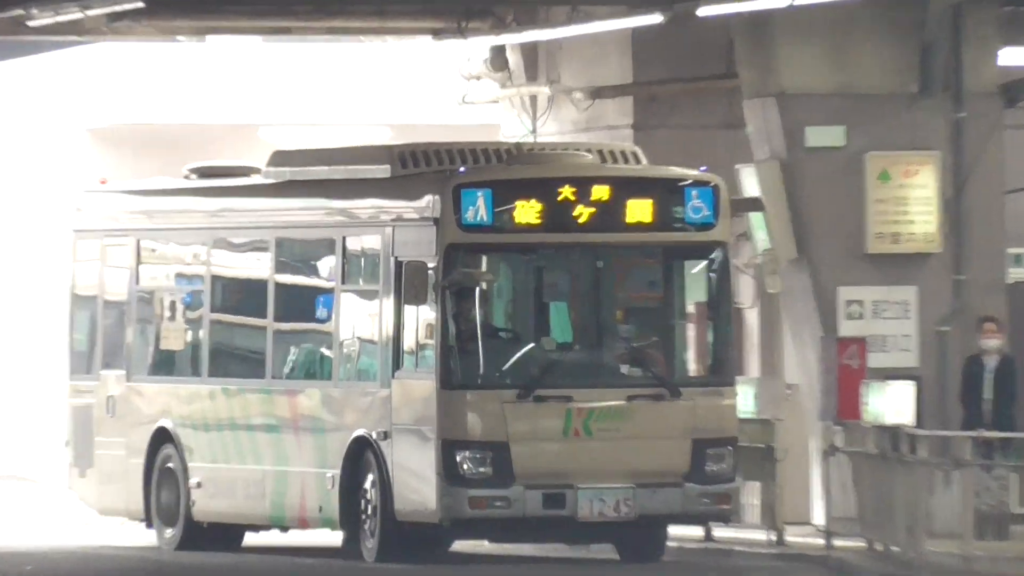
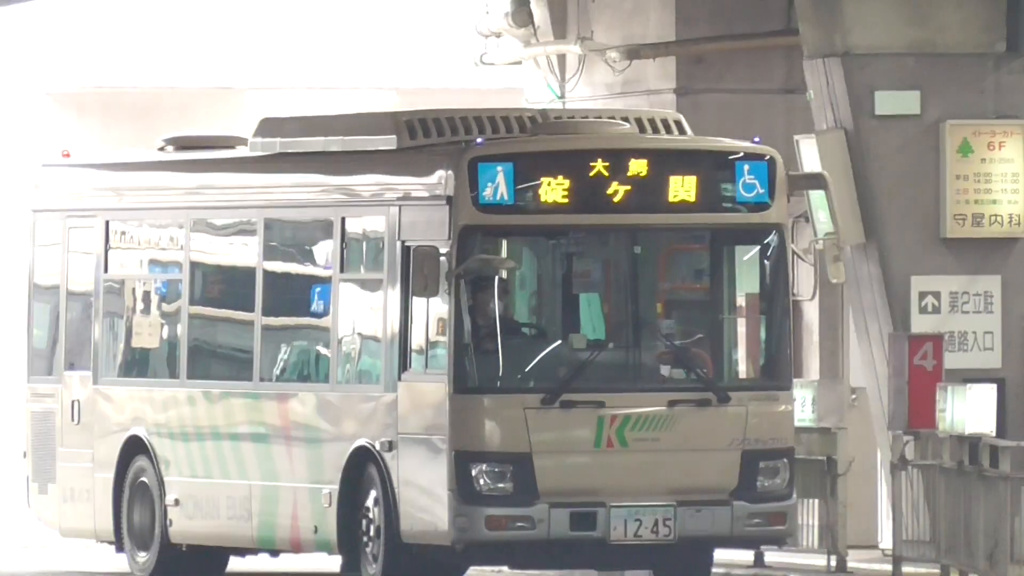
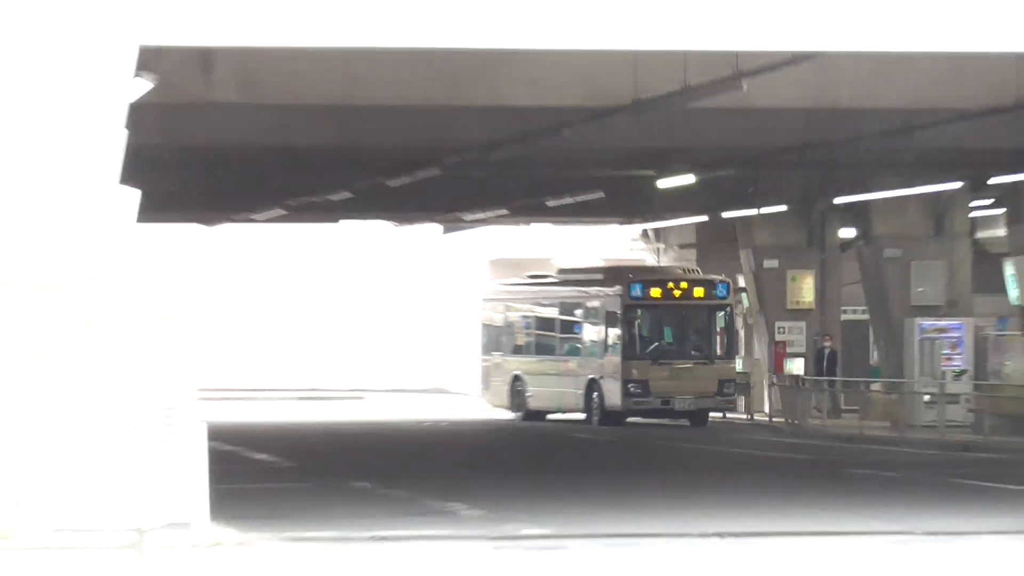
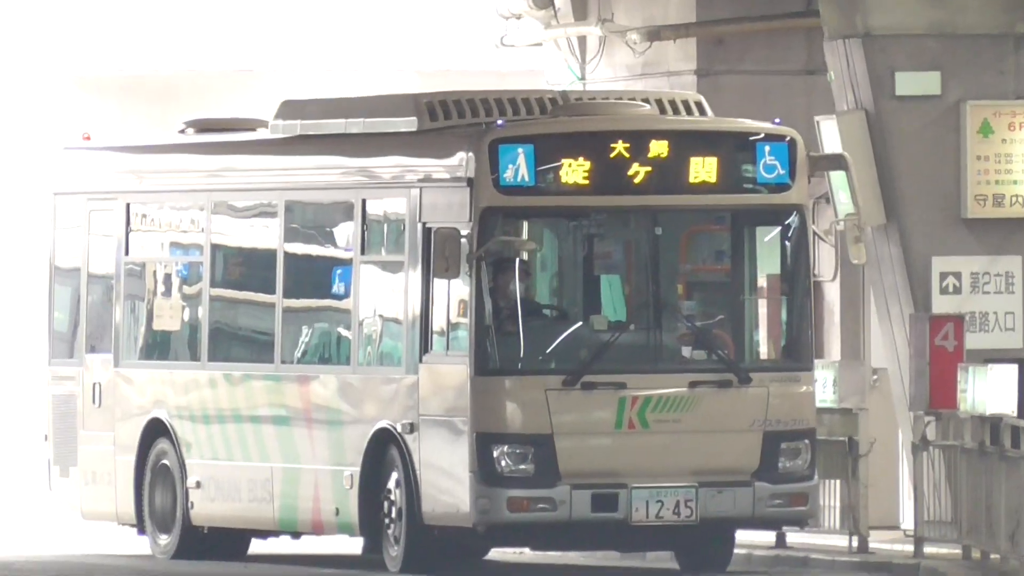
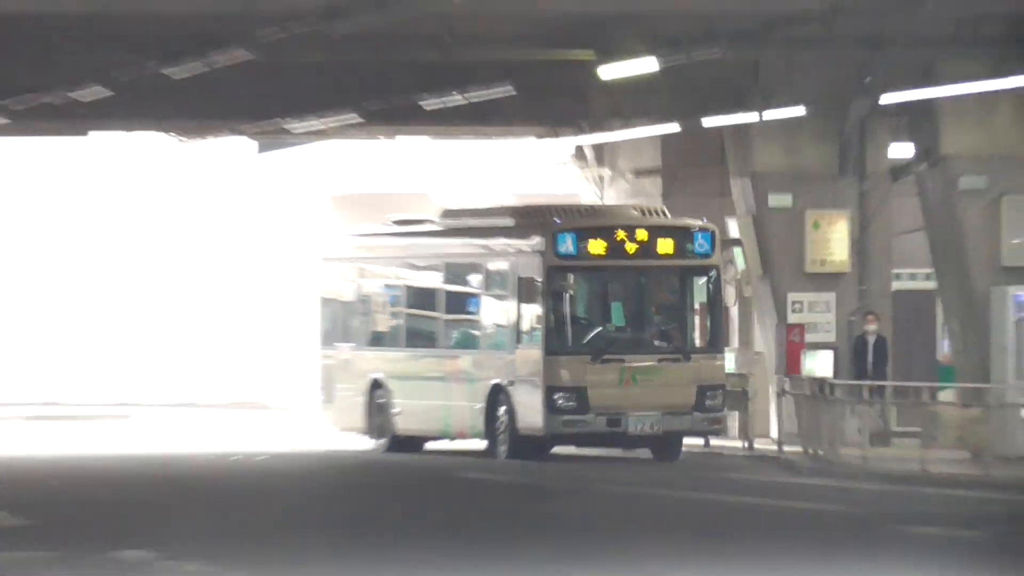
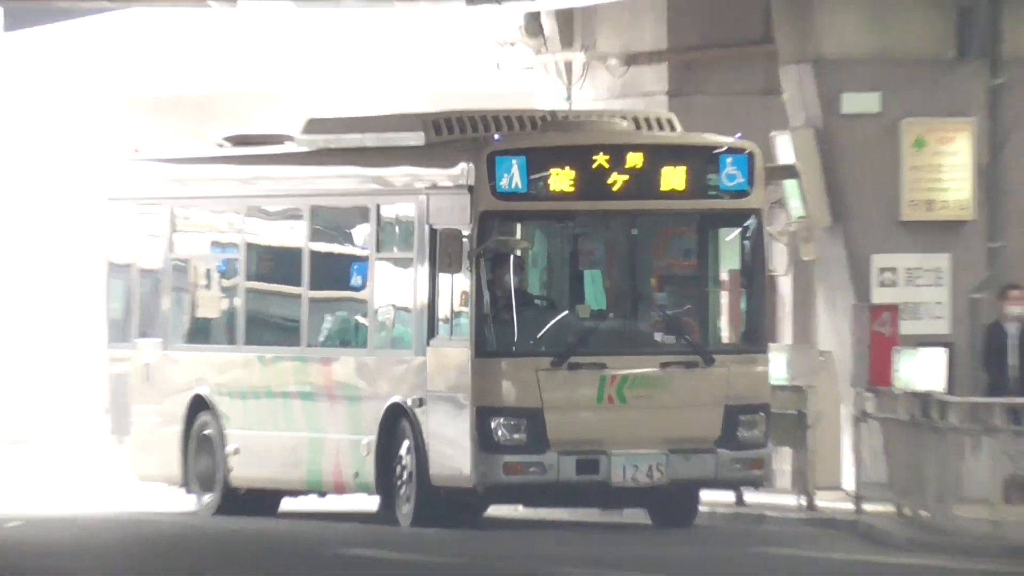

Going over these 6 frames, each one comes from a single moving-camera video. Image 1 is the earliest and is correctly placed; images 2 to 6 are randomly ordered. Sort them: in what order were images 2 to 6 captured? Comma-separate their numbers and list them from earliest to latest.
2, 4, 6, 5, 3
